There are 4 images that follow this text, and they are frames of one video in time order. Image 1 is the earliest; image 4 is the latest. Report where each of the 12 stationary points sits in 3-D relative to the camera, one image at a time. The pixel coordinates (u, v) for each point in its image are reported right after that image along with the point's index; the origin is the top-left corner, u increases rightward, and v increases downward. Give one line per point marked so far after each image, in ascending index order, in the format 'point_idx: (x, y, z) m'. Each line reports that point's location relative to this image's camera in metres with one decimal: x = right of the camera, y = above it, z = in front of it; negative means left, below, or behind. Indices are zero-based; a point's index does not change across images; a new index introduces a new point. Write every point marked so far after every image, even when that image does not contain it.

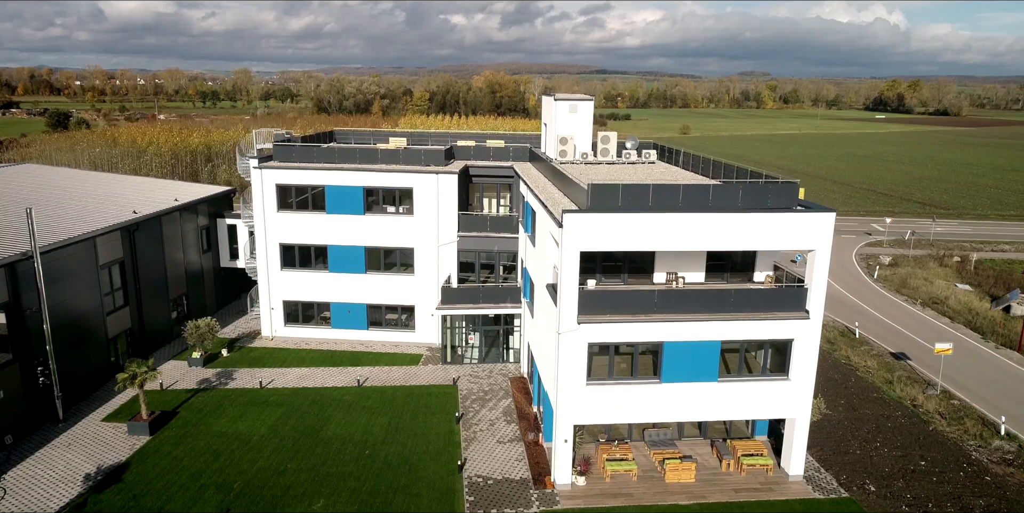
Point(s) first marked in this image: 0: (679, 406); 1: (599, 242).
0: (+4.9, -4.4, +18.8) m
1: (+2.4, +0.4, +17.5) m
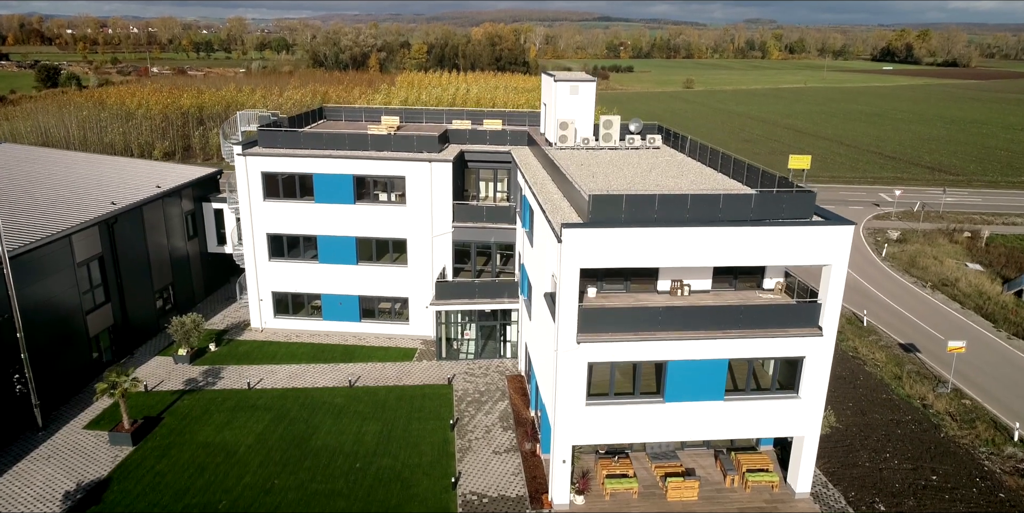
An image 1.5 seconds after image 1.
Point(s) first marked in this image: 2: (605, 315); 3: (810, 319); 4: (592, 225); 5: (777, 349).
0: (+4.8, -4.7, +18.0) m
1: (+2.3, -0.1, +16.3) m
2: (+2.4, -1.5, +16.8) m
3: (+8.1, -1.7, +17.3) m
4: (+2.0, +0.8, +16.3) m
5: (+7.2, -2.5, +17.3) m
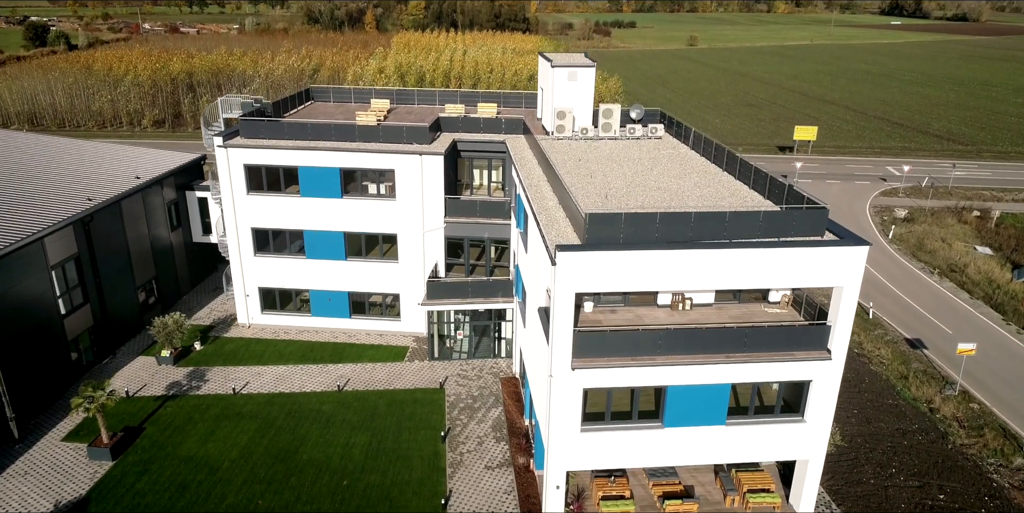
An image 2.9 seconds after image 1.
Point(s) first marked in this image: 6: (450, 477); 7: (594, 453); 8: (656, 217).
0: (+4.6, -5.2, +17.2) m
1: (+2.1, -0.6, +15.2) m
2: (+2.2, -2.1, +15.9) m
3: (+7.8, -2.2, +16.3) m
4: (+1.8, +0.2, +15.1) m
5: (+6.9, -3.0, +16.4) m
6: (-1.9, -6.8, +19.6) m
7: (+2.2, -5.2, +16.9) m
8: (+3.5, +0.9, +15.3) m
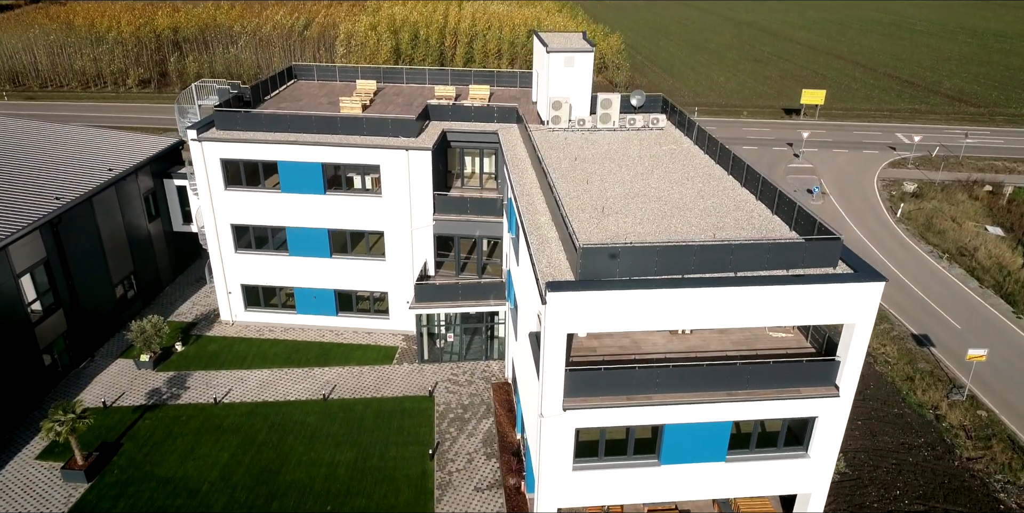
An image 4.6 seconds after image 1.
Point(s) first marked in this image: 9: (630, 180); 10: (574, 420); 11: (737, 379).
0: (+4.3, -5.8, +16.4) m
1: (+1.8, -1.4, +14.1) m
2: (+1.9, -2.8, +14.8) m
3: (+7.5, -2.9, +15.3) m
4: (+1.5, -0.6, +13.9) m
5: (+6.6, -3.7, +15.4) m
6: (-2.2, -7.2, +19.0) m
7: (+1.9, -5.8, +16.1) m
8: (+3.2, +0.1, +14.0) m
9: (+3.7, +2.4, +19.9) m
10: (+1.4, -3.8, +15.1) m
11: (+5.3, -2.9, +15.1) m
